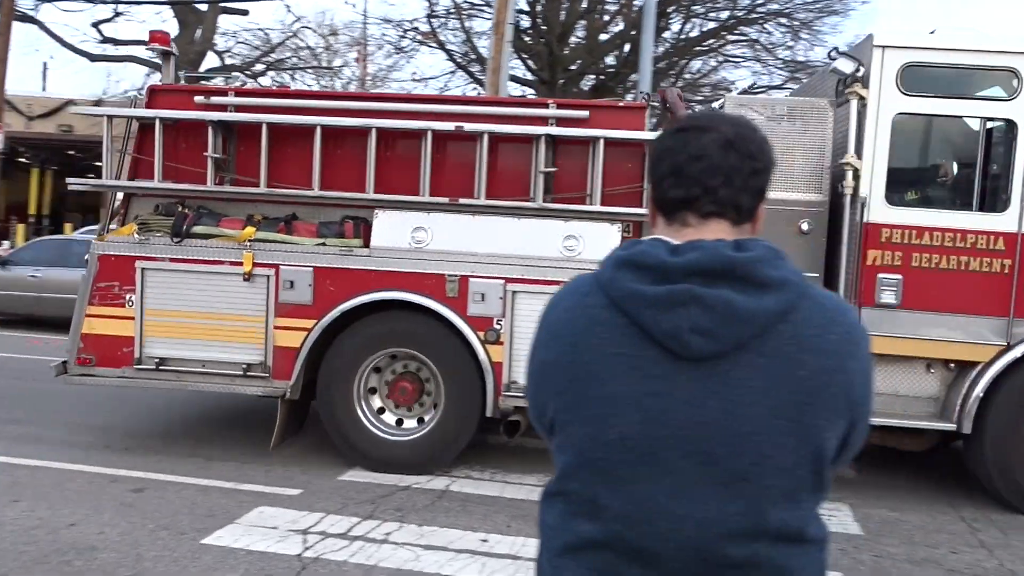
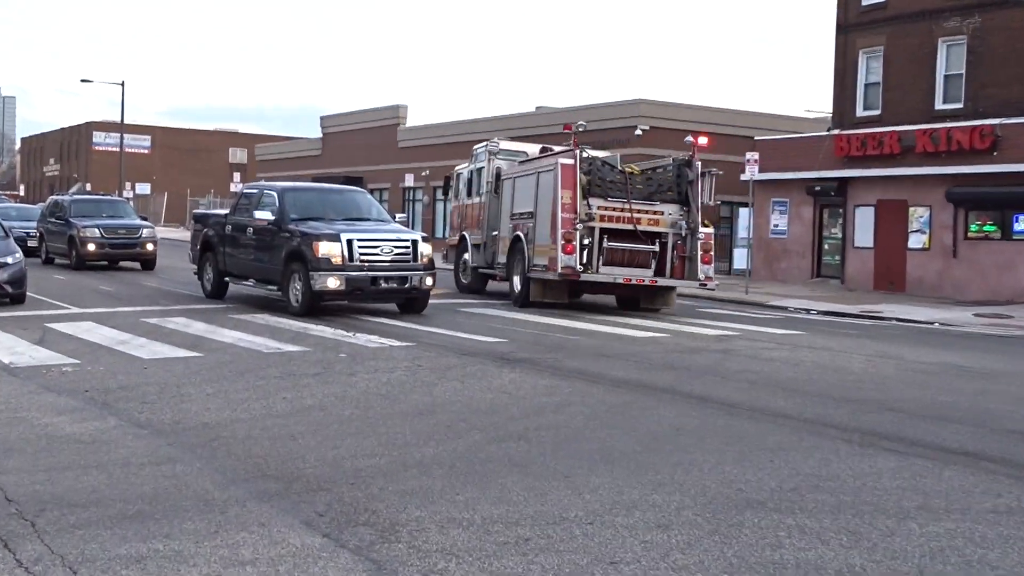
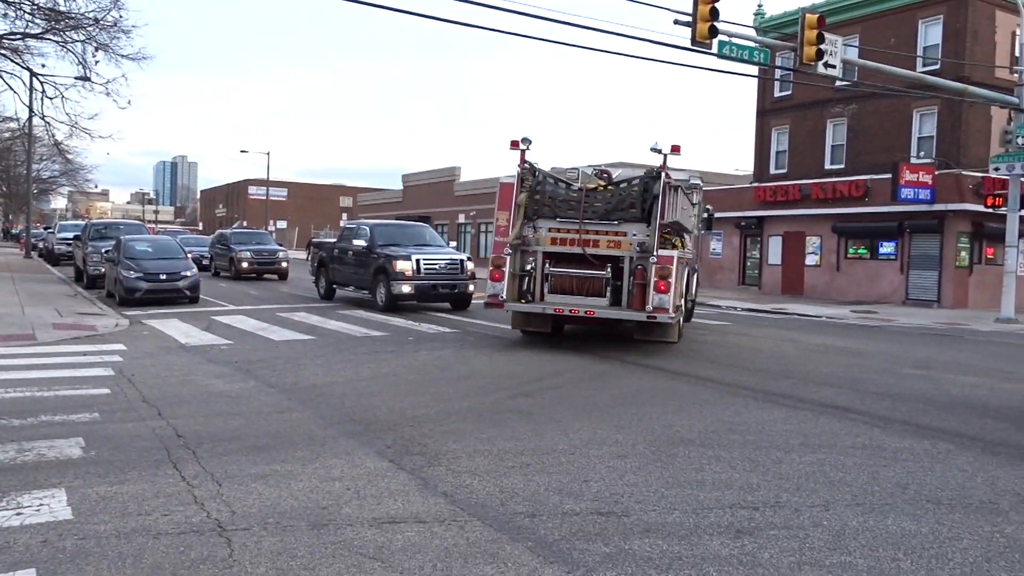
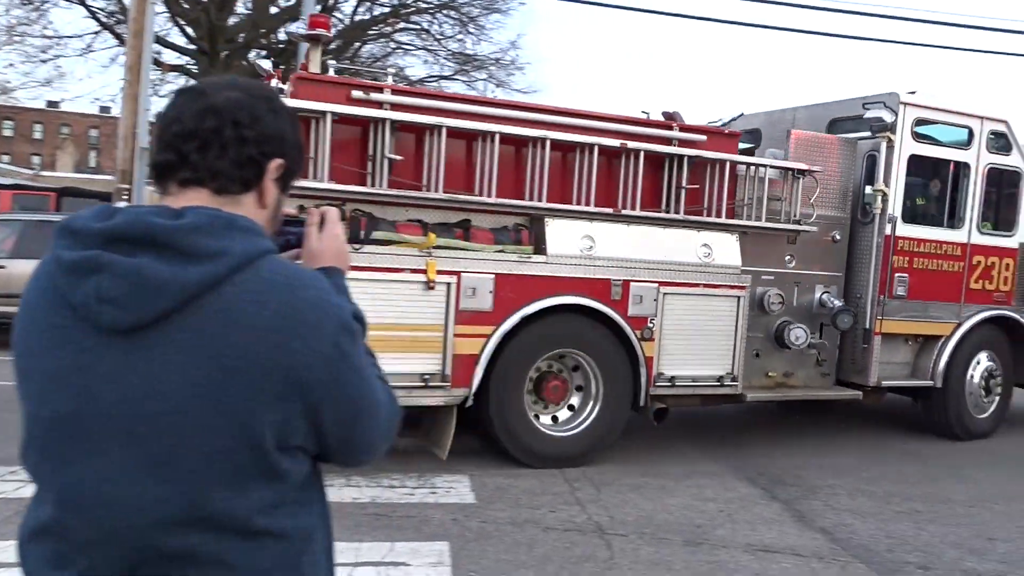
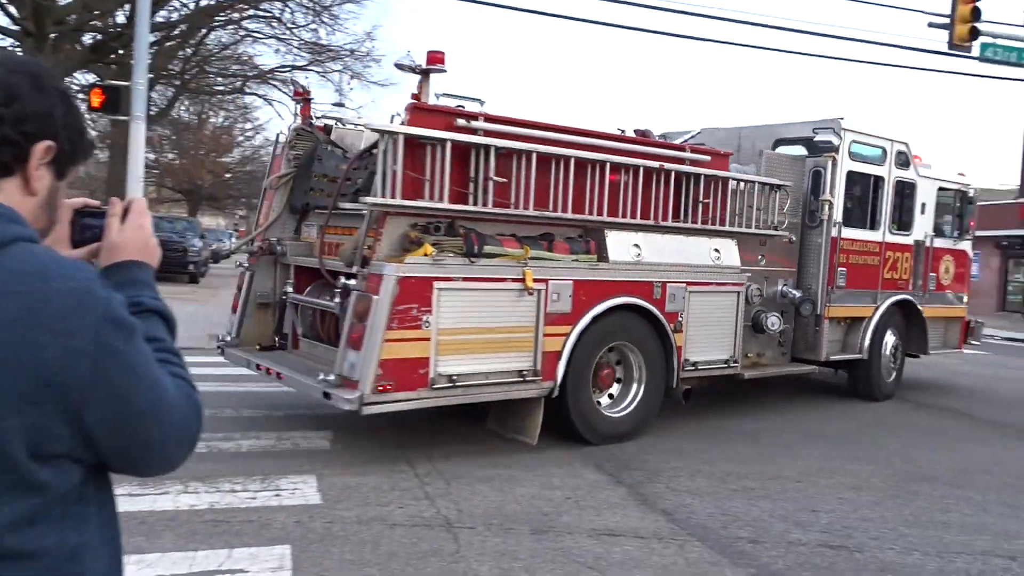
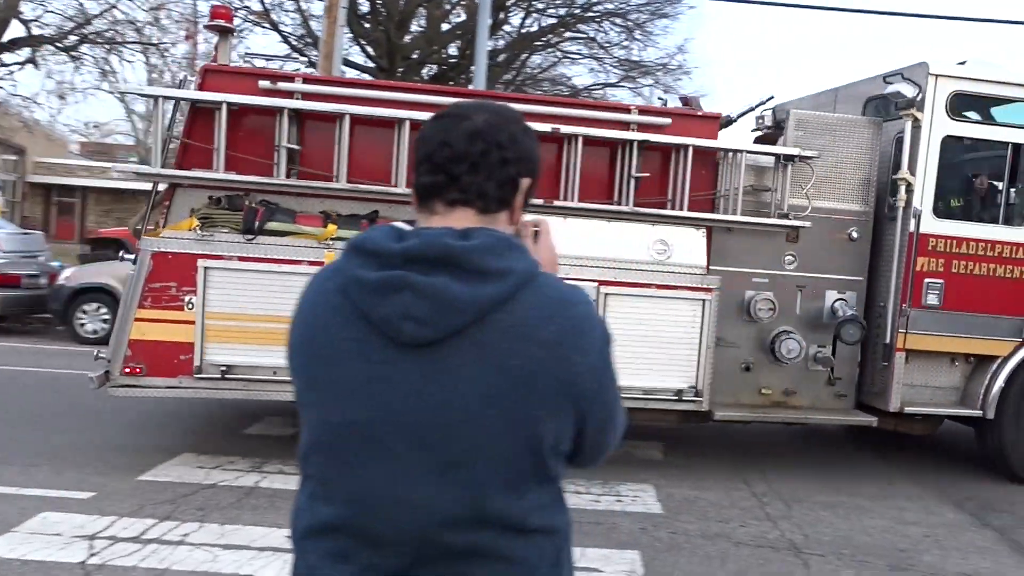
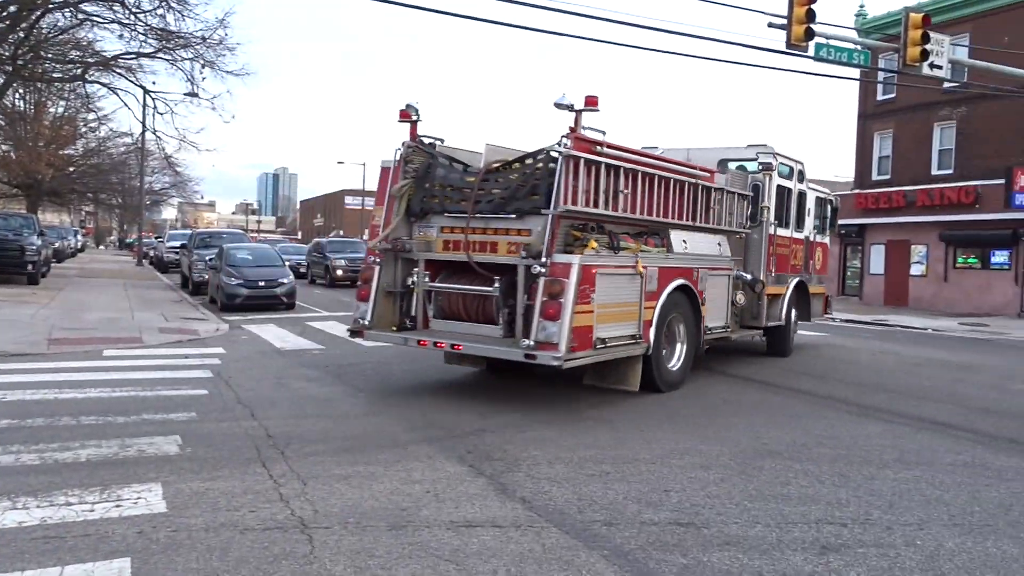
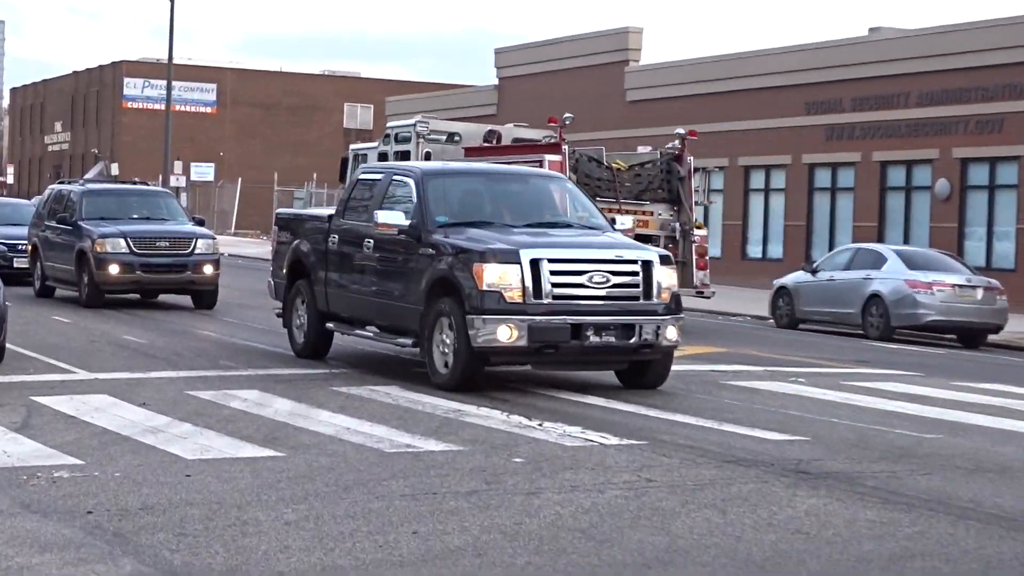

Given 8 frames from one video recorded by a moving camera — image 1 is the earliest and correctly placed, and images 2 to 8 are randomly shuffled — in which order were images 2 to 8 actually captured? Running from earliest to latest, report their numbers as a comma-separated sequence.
6, 4, 5, 7, 3, 2, 8
